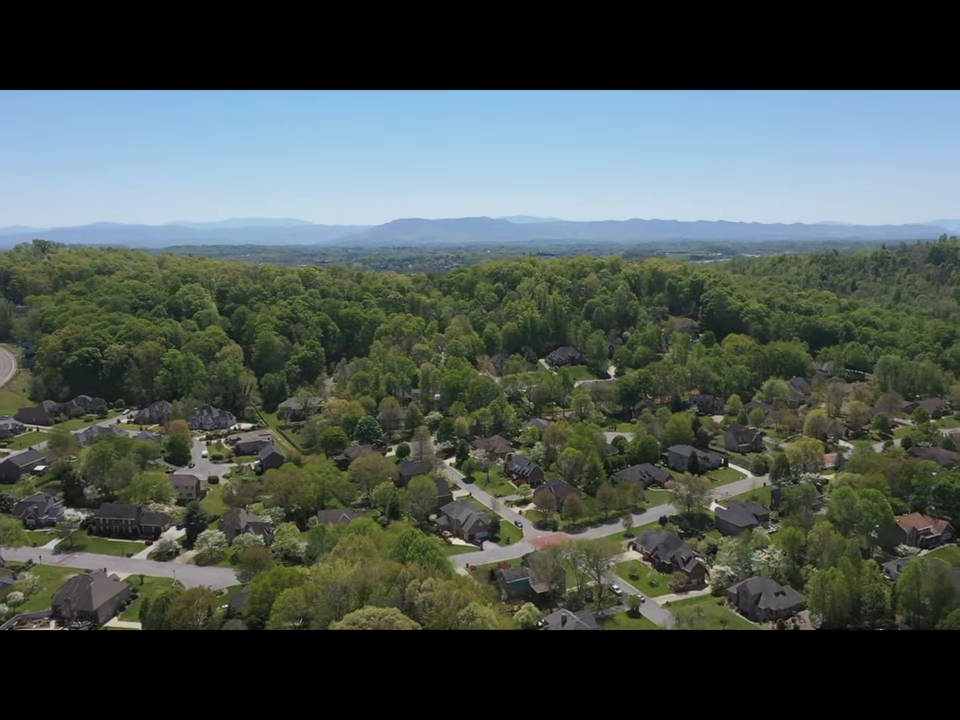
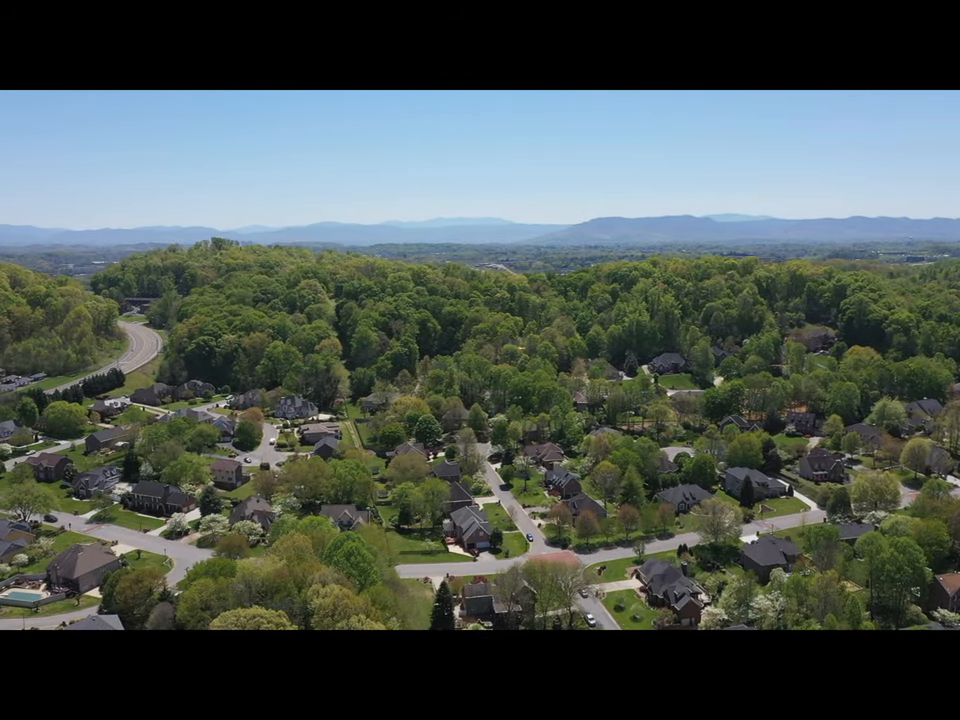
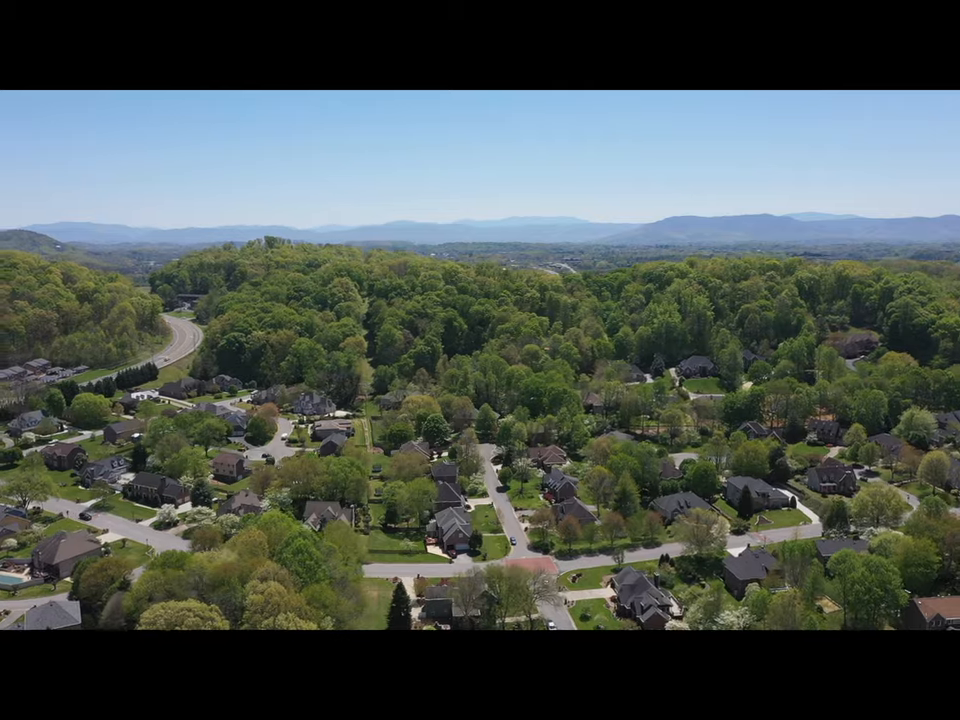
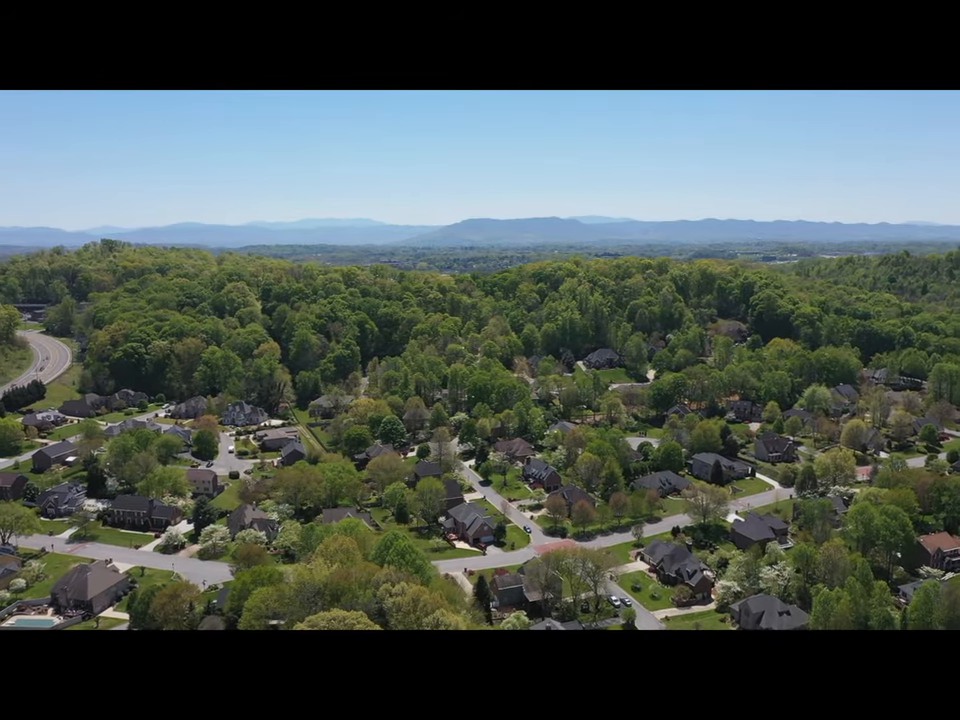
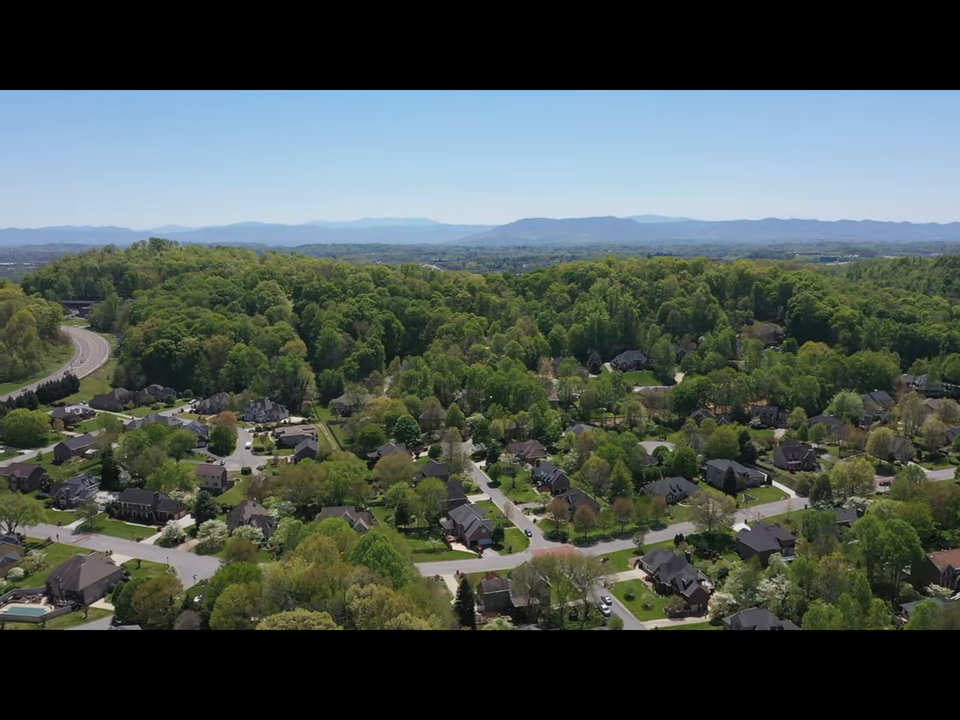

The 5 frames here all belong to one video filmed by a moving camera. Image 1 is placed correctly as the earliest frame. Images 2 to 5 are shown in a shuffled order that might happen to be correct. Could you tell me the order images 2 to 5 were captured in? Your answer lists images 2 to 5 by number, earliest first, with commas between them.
4, 5, 2, 3
